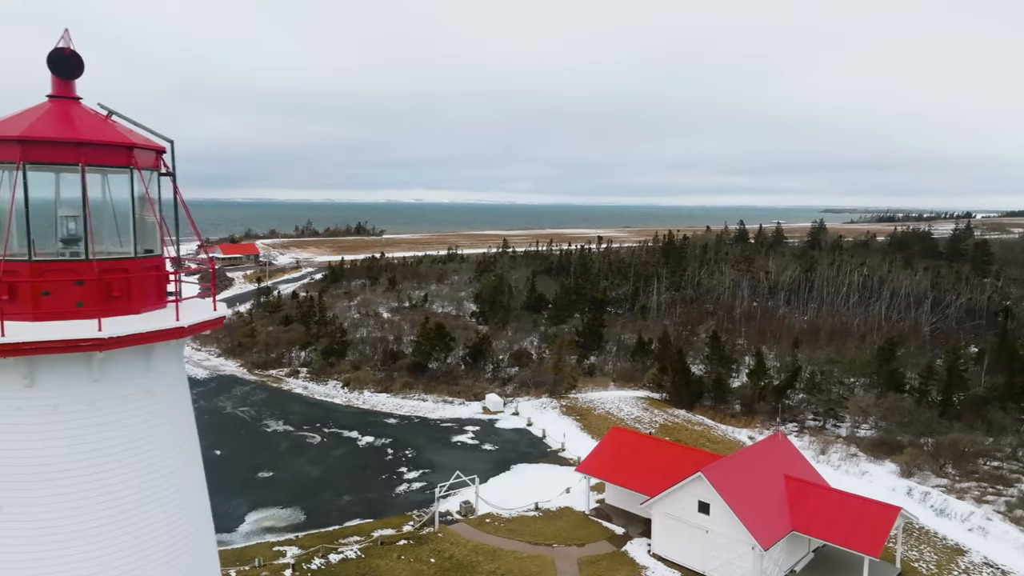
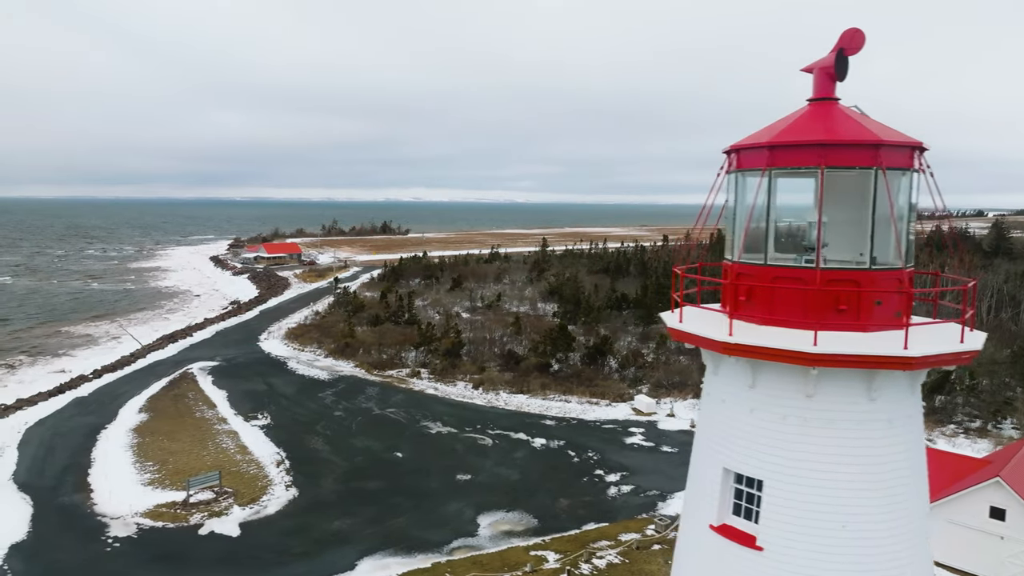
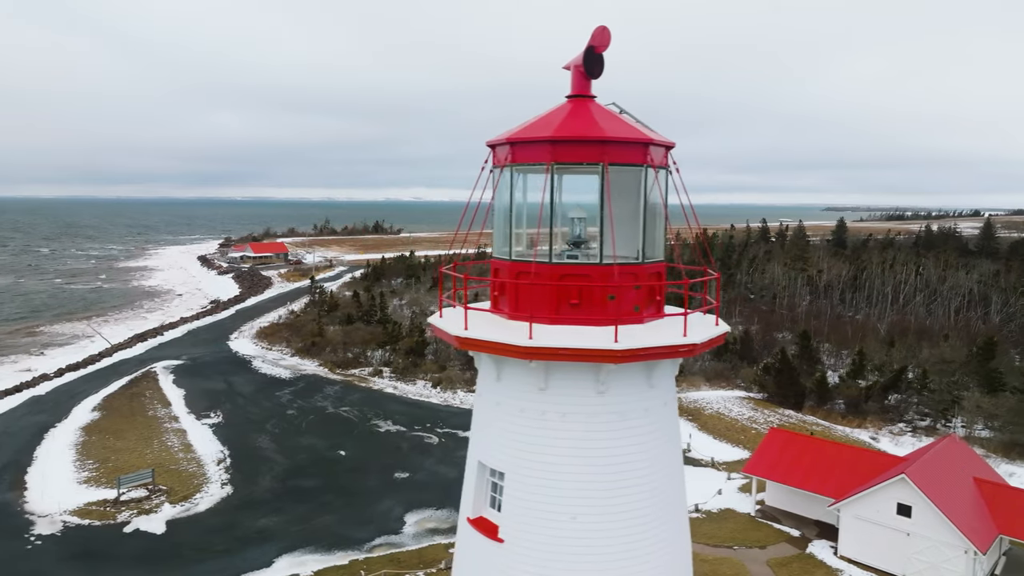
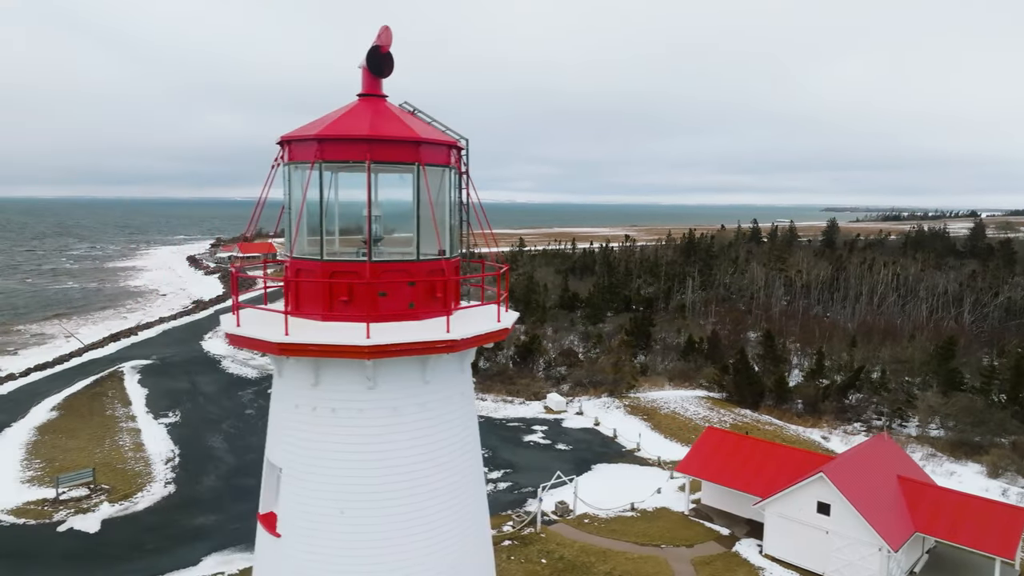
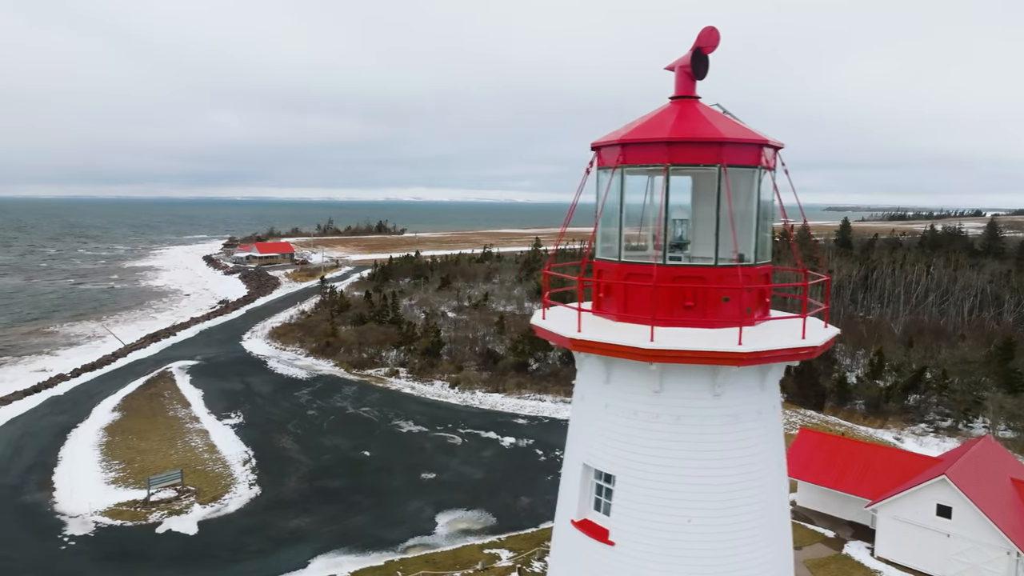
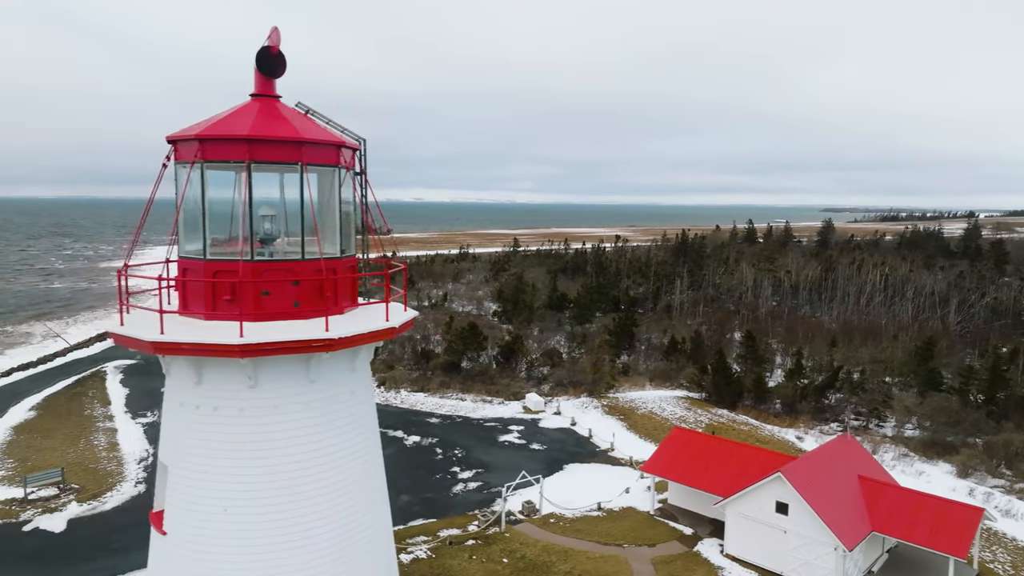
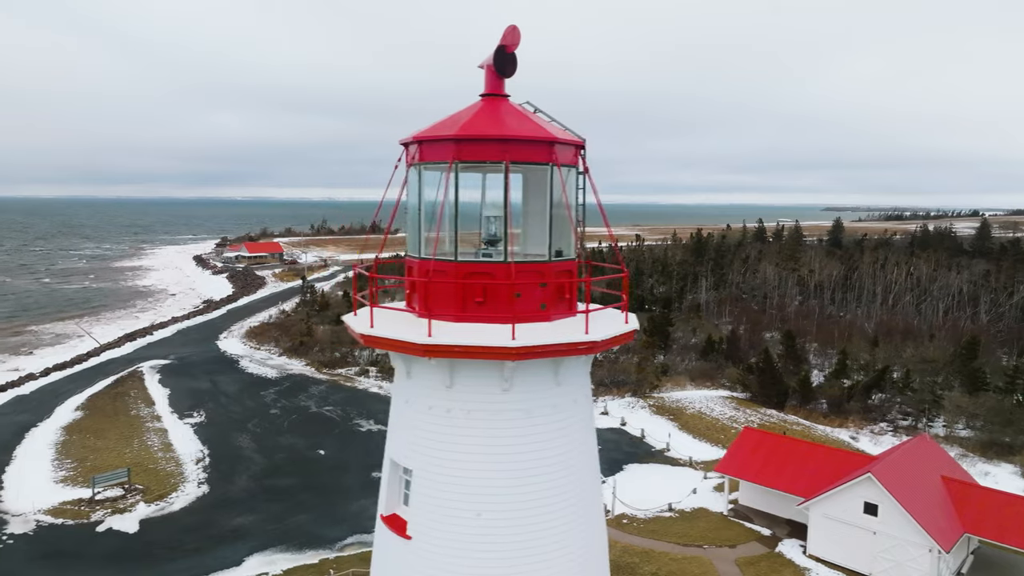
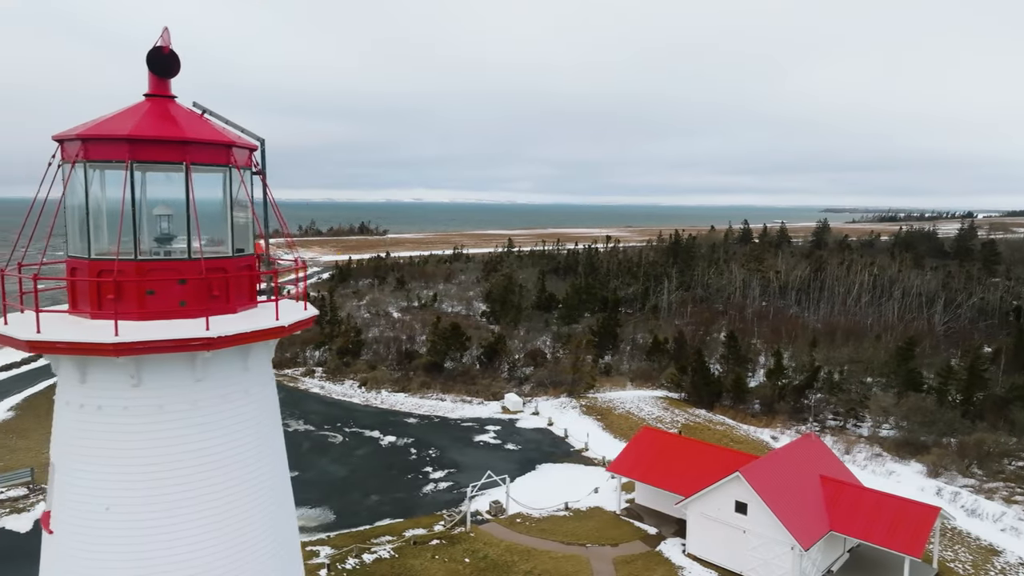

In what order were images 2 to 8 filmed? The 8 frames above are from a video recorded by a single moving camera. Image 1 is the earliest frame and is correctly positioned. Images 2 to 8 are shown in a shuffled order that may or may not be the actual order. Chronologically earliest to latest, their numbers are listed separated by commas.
8, 6, 4, 7, 3, 5, 2
